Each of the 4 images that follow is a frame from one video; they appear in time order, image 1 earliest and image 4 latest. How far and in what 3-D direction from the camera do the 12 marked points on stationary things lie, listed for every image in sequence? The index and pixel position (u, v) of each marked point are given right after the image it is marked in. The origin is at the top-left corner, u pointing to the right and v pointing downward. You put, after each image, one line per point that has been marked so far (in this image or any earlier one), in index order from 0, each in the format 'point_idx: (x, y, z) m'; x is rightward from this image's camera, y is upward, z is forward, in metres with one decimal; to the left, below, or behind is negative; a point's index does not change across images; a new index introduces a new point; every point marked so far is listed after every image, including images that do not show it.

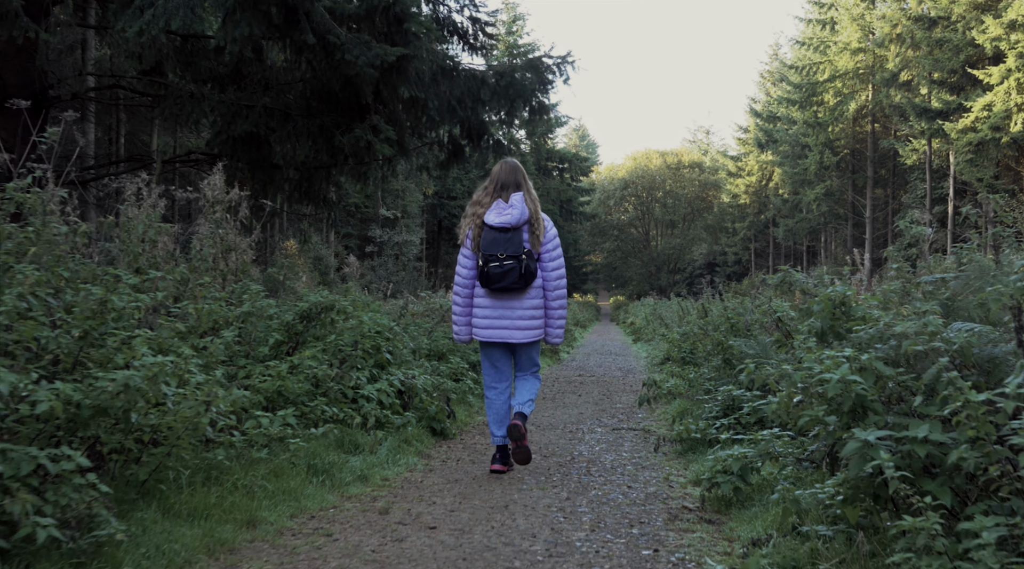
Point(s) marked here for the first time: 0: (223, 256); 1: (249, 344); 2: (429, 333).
0: (-2.0, +0.2, +6.9) m
1: (-1.7, -0.4, +6.4) m
2: (-0.8, -0.5, +10.1) m
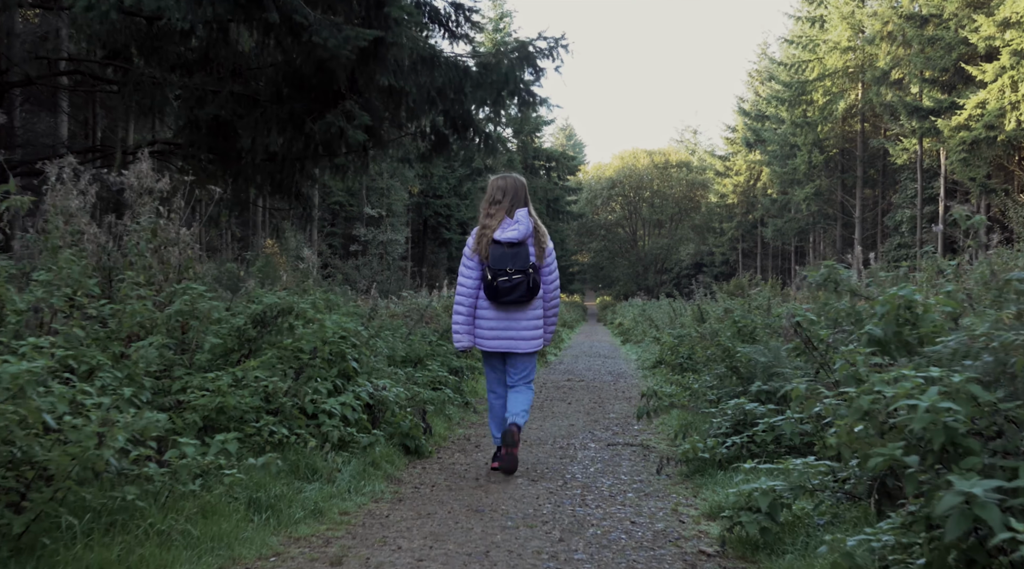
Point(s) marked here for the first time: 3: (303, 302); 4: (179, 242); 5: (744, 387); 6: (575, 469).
0: (-2.1, +0.2, +6.0) m
1: (-1.8, -0.4, +5.5) m
2: (-1.0, -0.5, +9.2) m
3: (-1.4, -0.1, +6.9) m
4: (-2.1, +0.3, +6.2) m
5: (+1.8, -0.8, +7.6) m
6: (+0.4, -1.2, +6.5) m
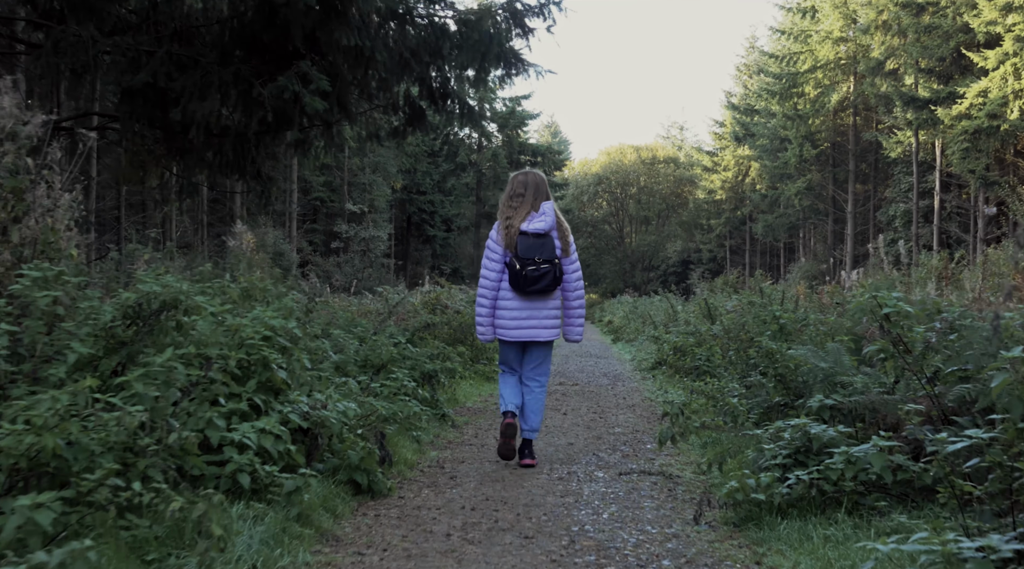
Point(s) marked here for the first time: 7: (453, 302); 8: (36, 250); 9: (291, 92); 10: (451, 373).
0: (-2.2, +0.3, +4.2) m
1: (-1.8, -0.3, +3.7) m
2: (-1.1, -0.4, +7.5) m
3: (-1.5, -0.1, +5.1) m
4: (-2.1, +0.4, +4.5) m
5: (+1.7, -0.7, +5.9) m
6: (+0.3, -1.1, +4.8) m
7: (-0.8, -0.2, +13.5) m
8: (-2.1, +0.1, +4.4) m
9: (-1.9, +1.6, +8.5) m
10: (-0.5, -0.8, +9.0) m
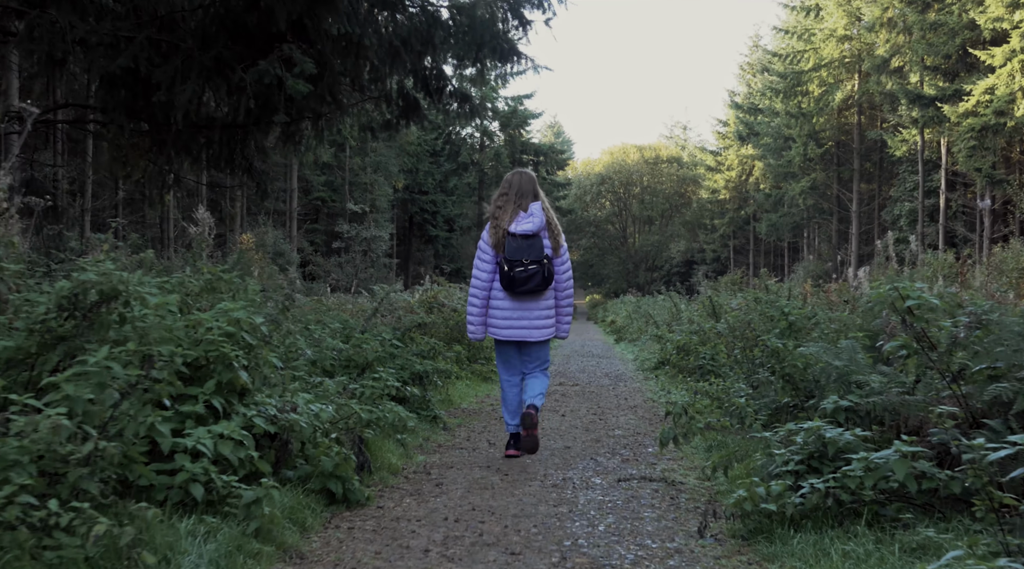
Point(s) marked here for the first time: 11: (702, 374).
0: (-2.2, +0.3, +3.8) m
1: (-1.9, -0.2, +3.3) m
2: (-1.1, -0.4, +7.1) m
3: (-1.6, 0.0, +4.7) m
4: (-2.2, +0.4, +4.1) m
5: (+1.6, -0.7, +5.5) m
6: (+0.3, -1.1, +4.4) m
7: (-0.8, -0.2, +13.1) m
8: (-2.2, +0.2, +4.0) m
9: (-1.9, +1.7, +8.1) m
10: (-0.6, -0.8, +8.6) m
11: (+1.8, -0.8, +9.2) m
